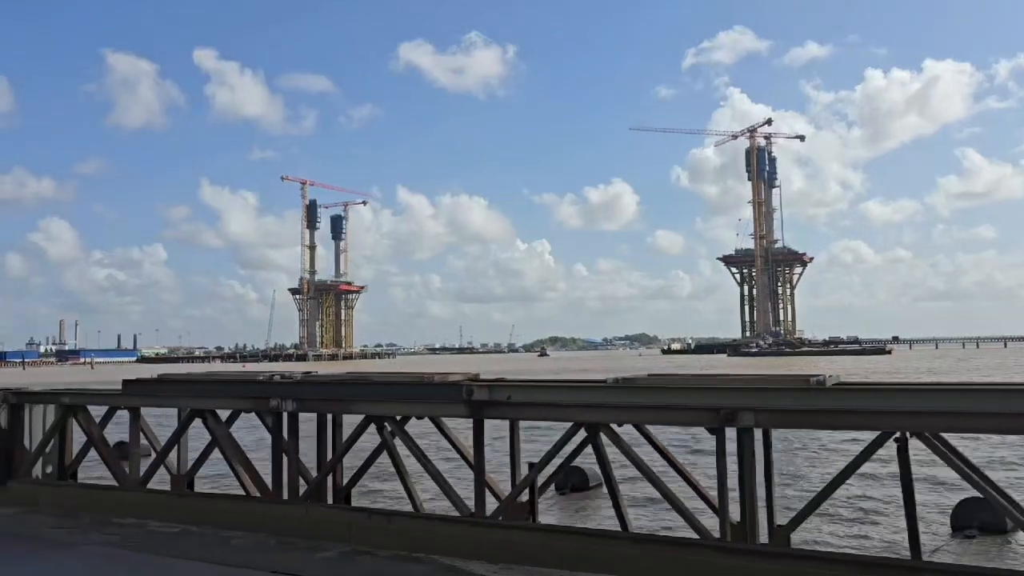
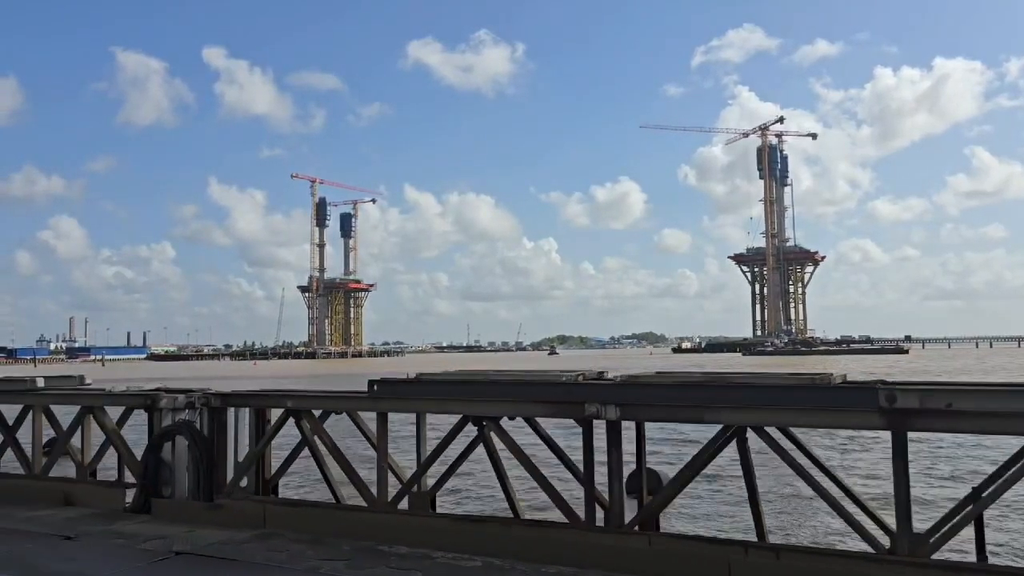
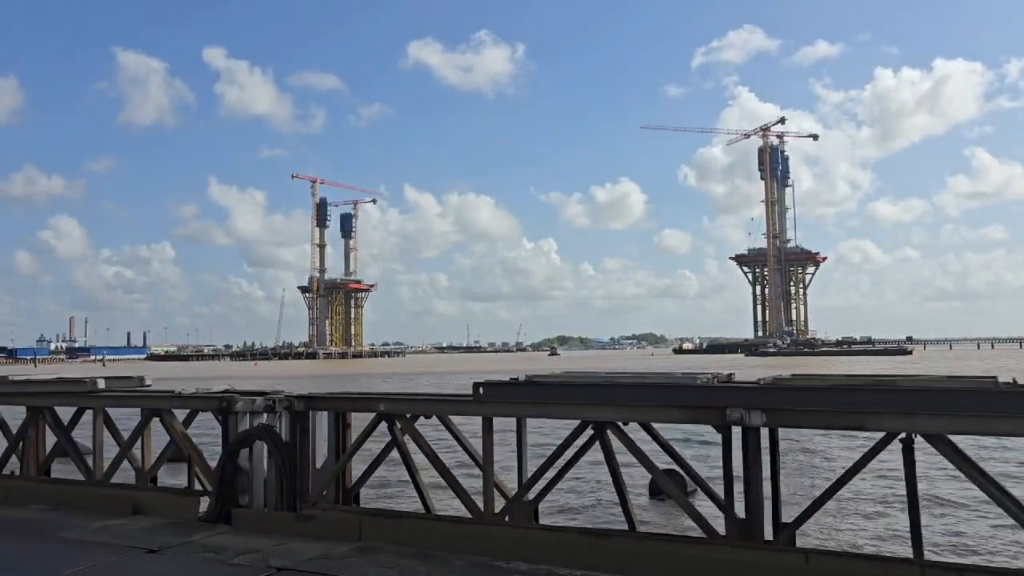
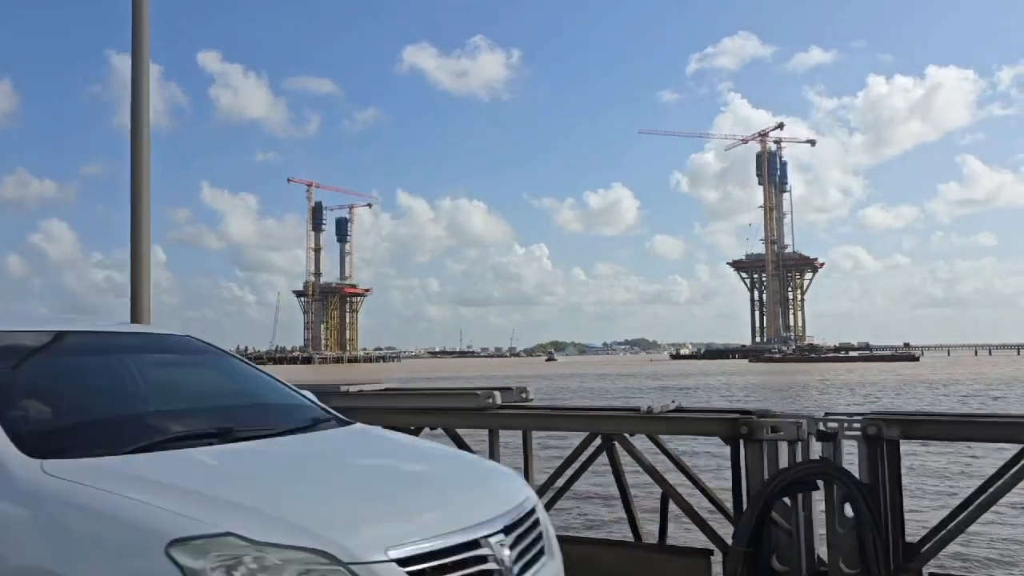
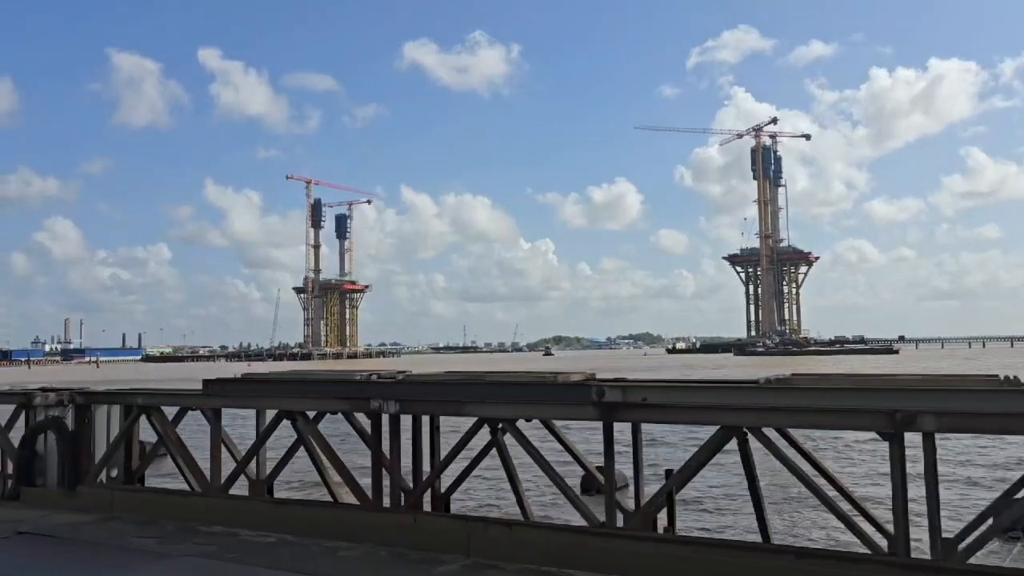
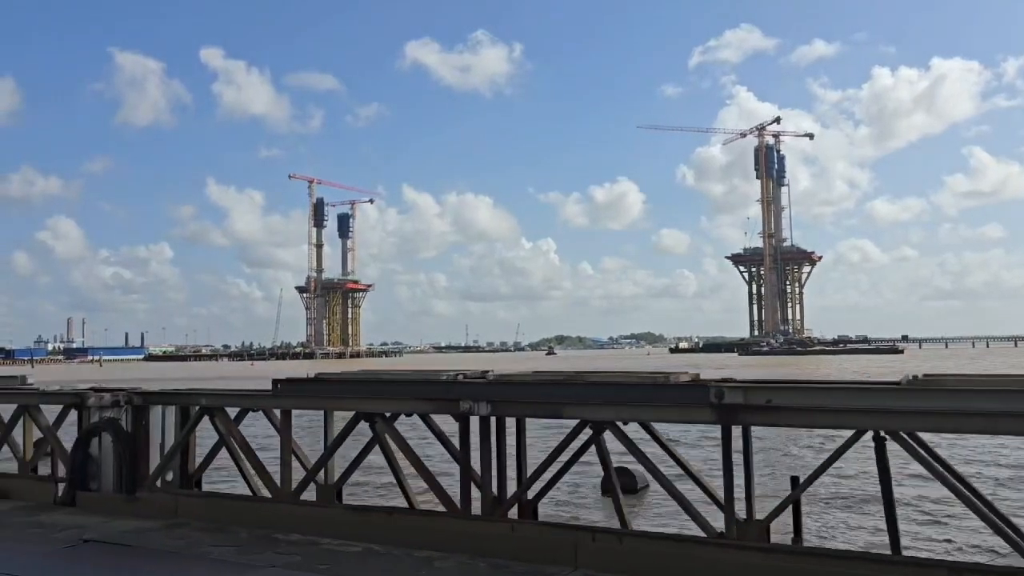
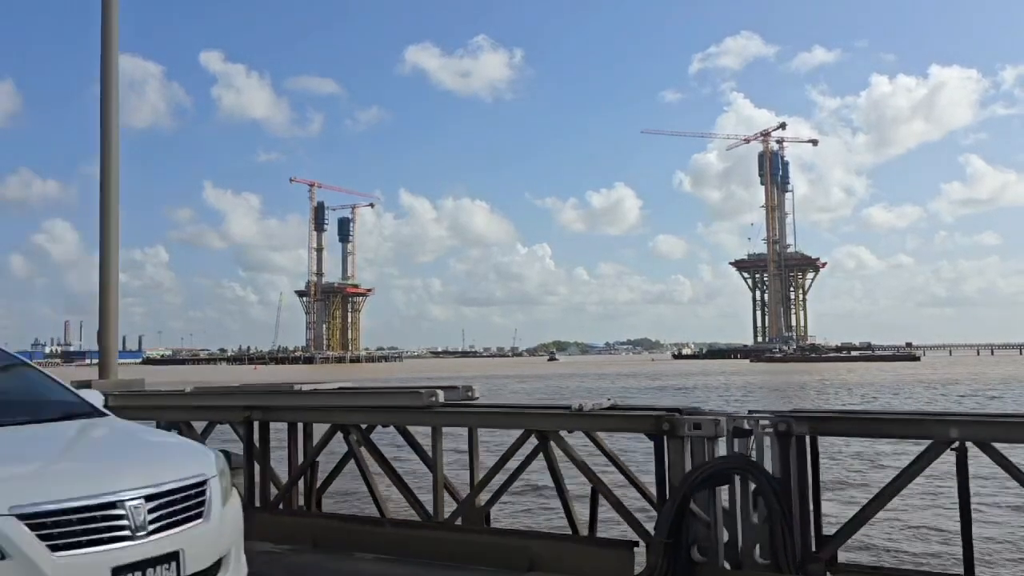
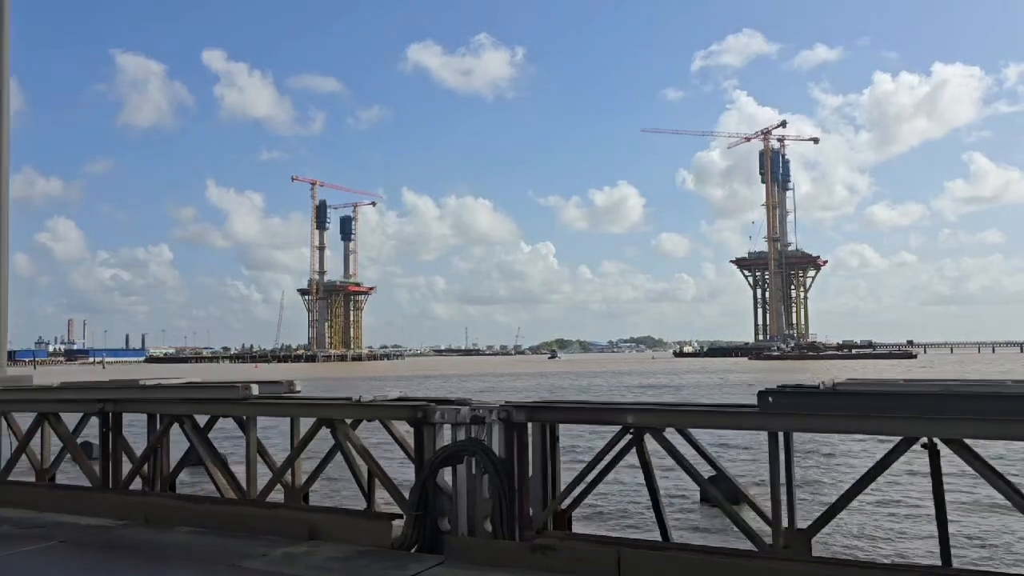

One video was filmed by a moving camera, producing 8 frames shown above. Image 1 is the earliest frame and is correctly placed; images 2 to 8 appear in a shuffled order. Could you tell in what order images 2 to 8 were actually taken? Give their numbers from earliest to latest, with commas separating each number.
5, 6, 2, 3, 8, 7, 4
